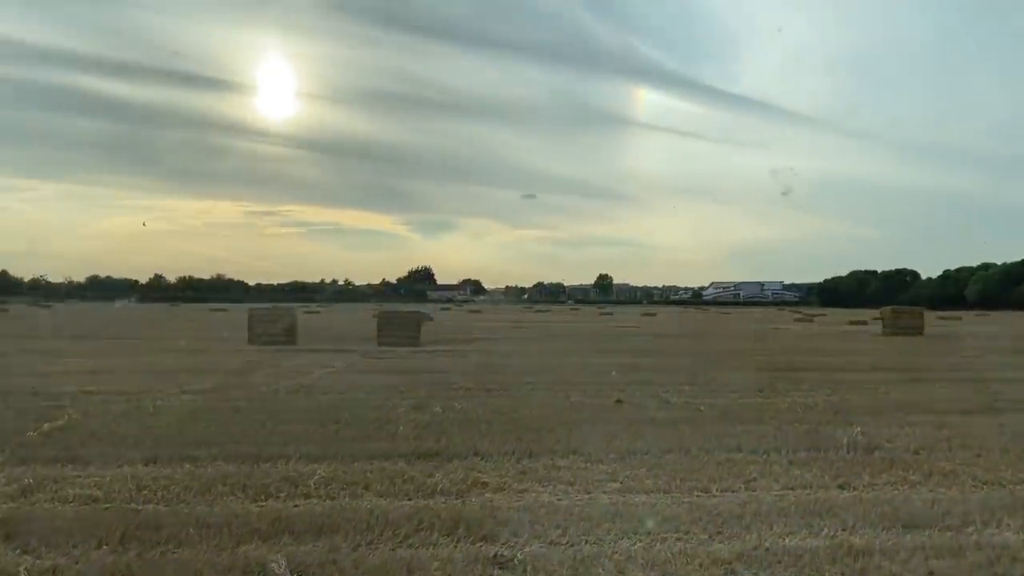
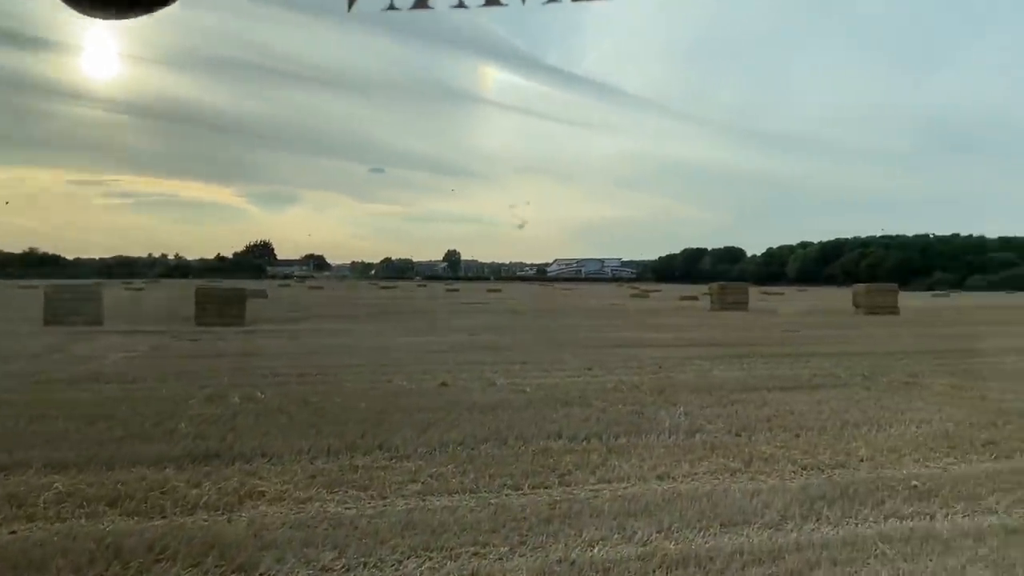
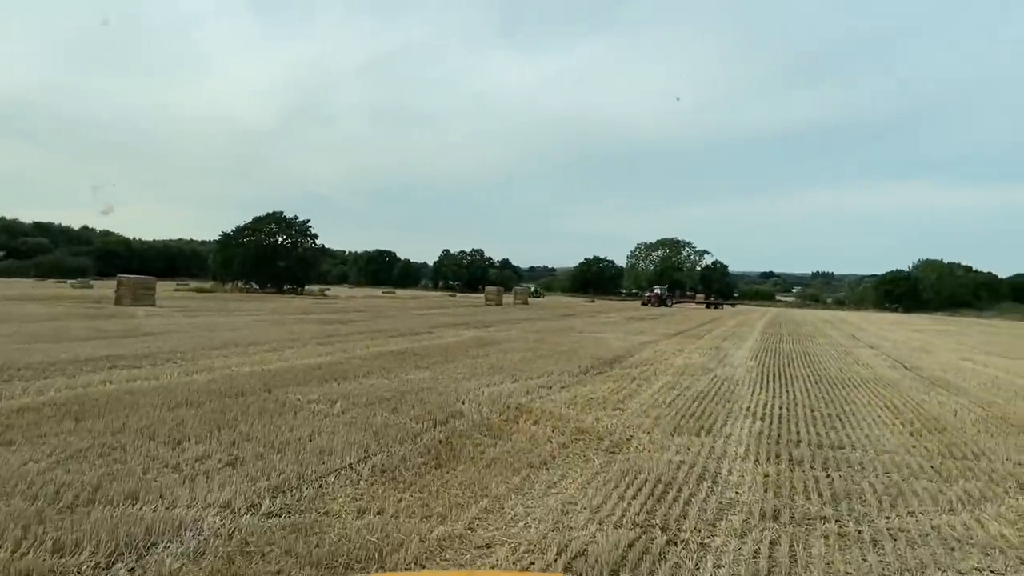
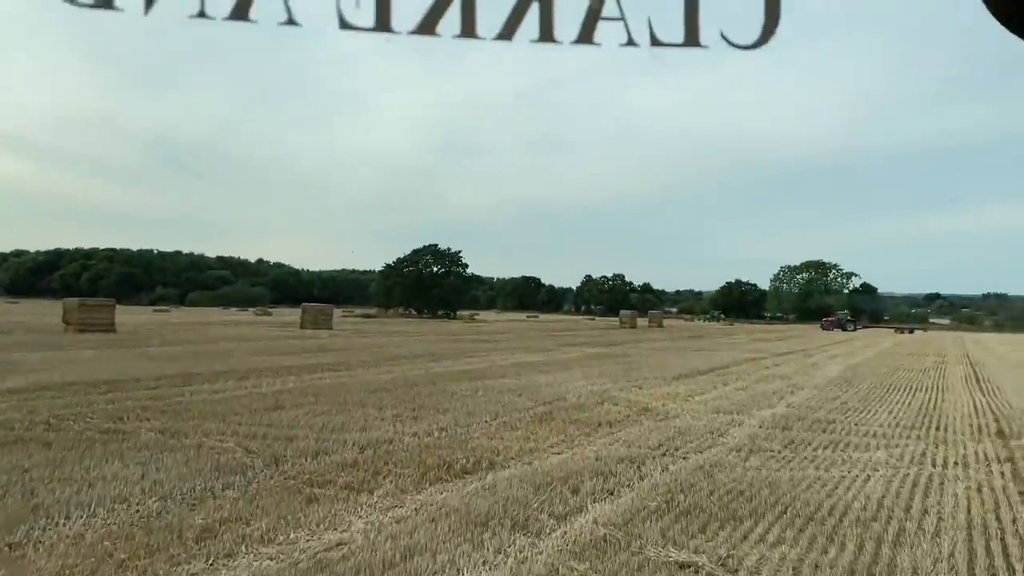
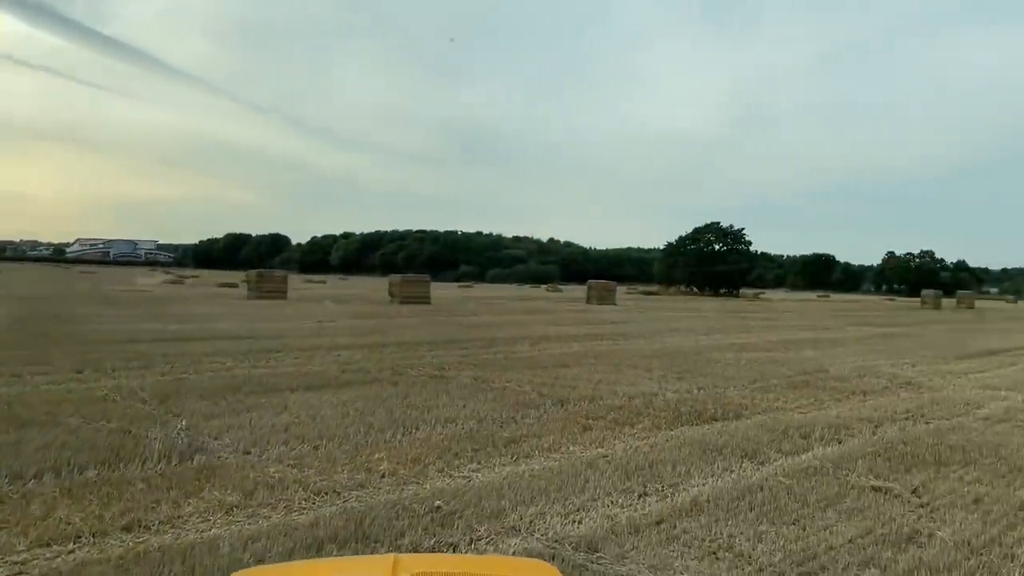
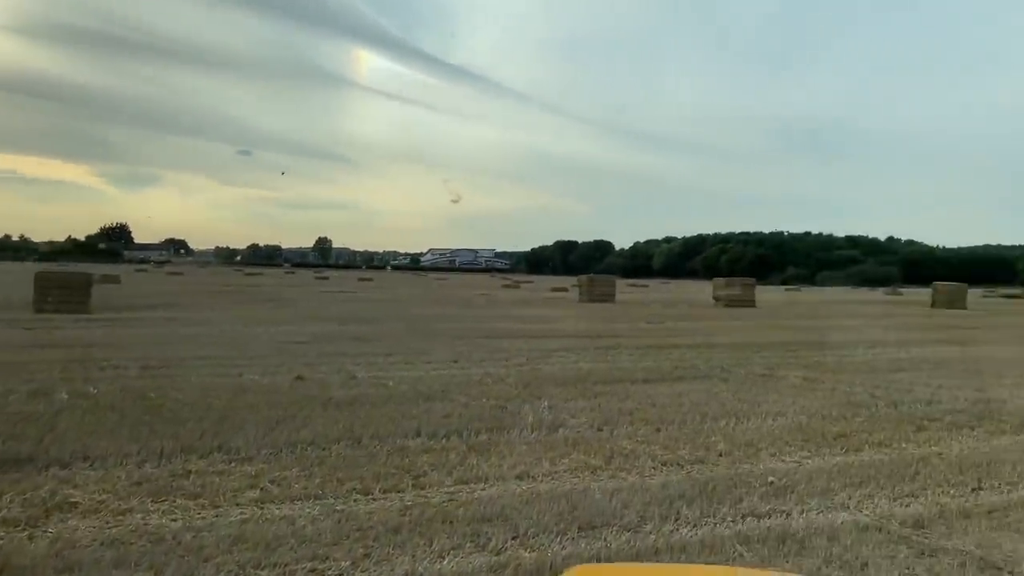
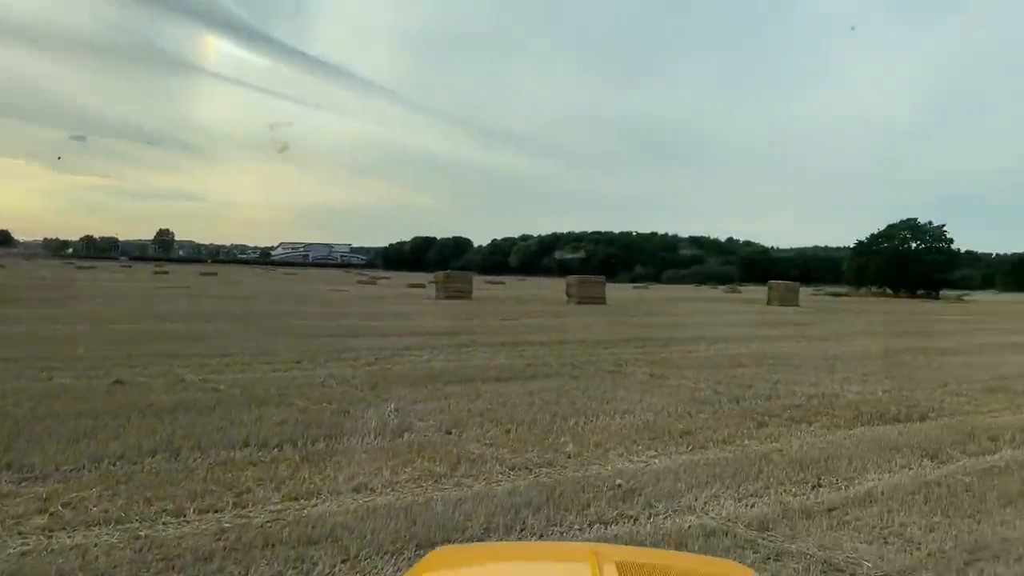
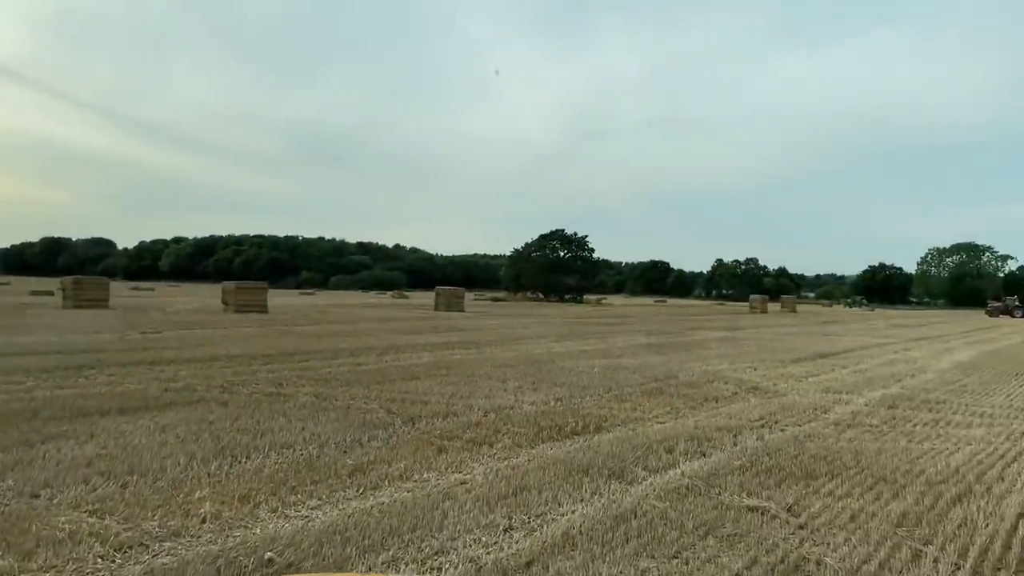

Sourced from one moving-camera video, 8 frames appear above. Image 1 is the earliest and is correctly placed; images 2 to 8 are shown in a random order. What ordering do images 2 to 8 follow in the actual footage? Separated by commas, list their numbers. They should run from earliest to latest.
2, 6, 7, 5, 8, 4, 3
